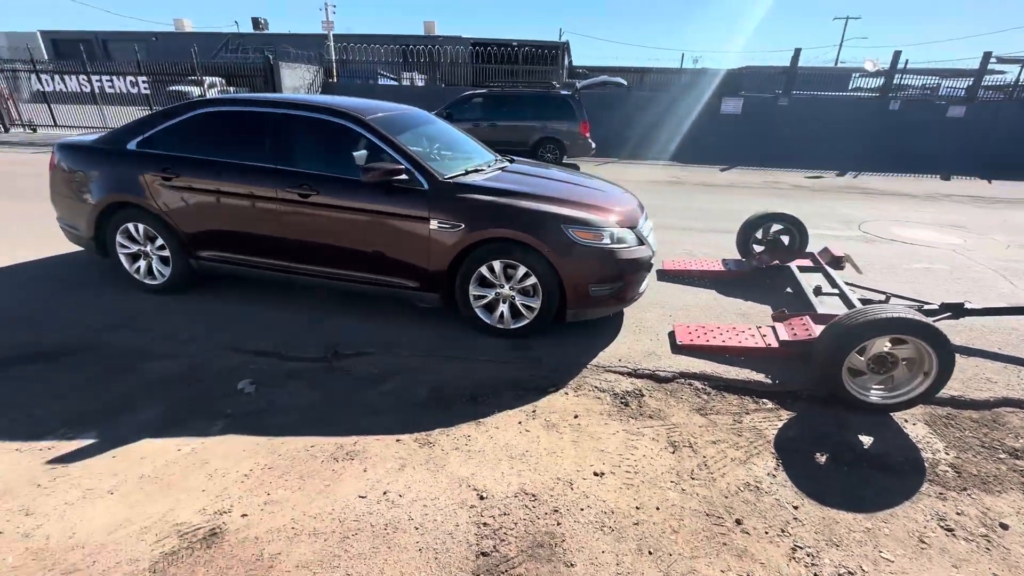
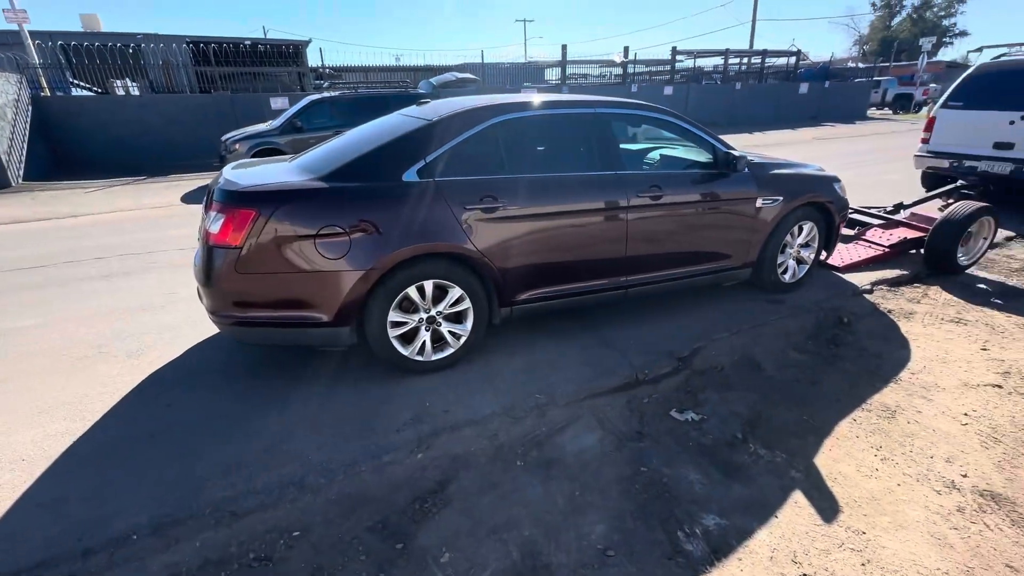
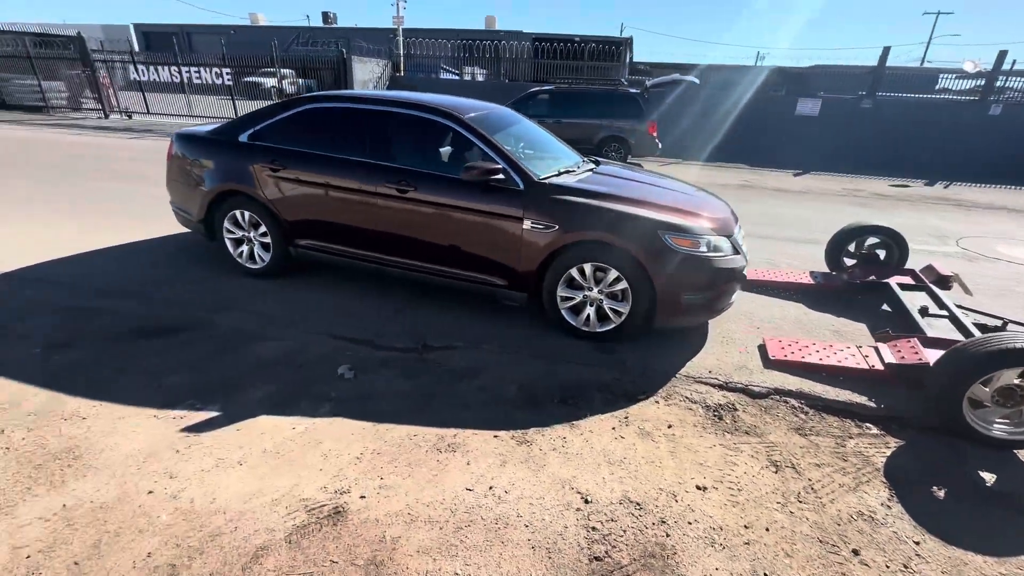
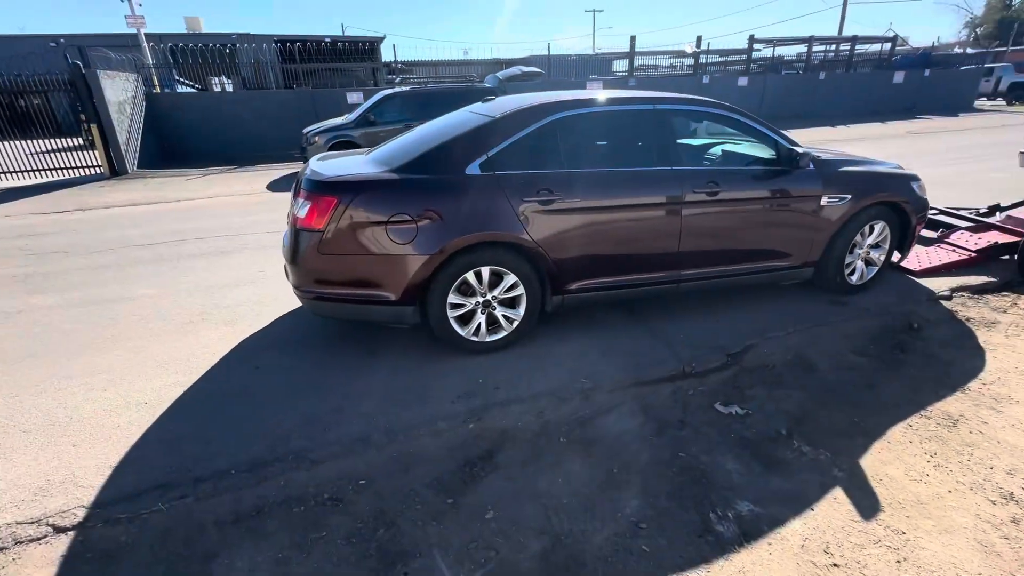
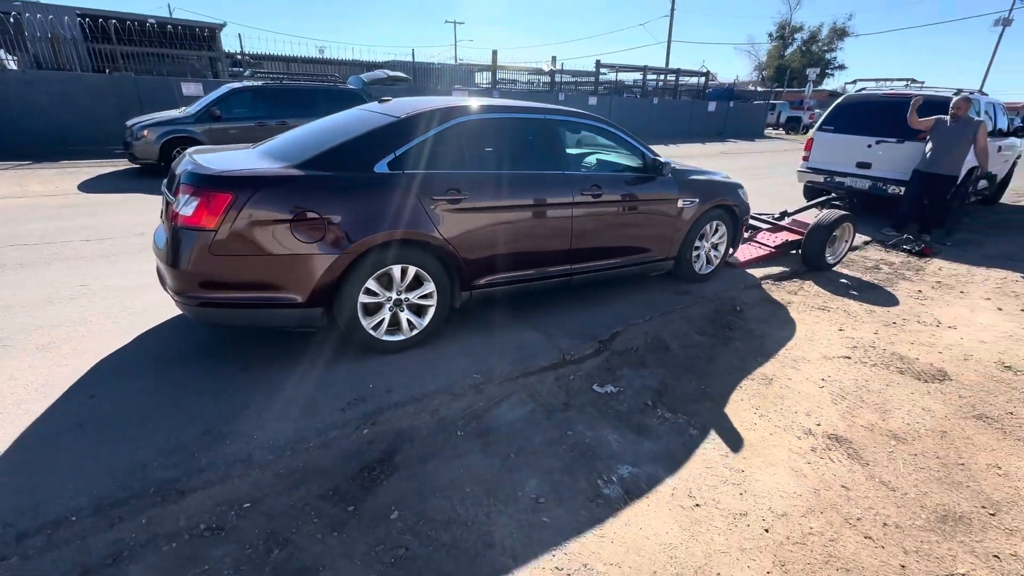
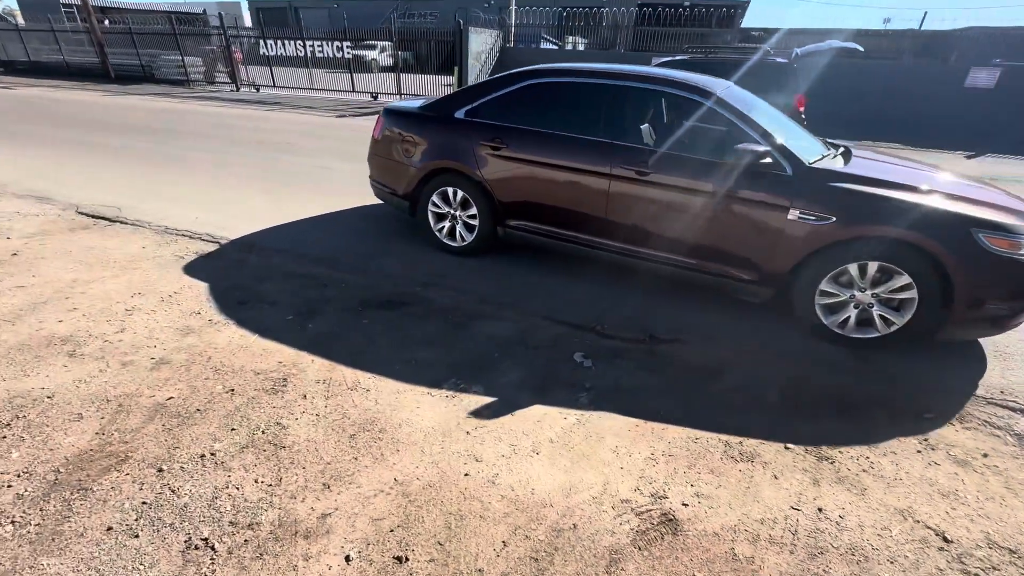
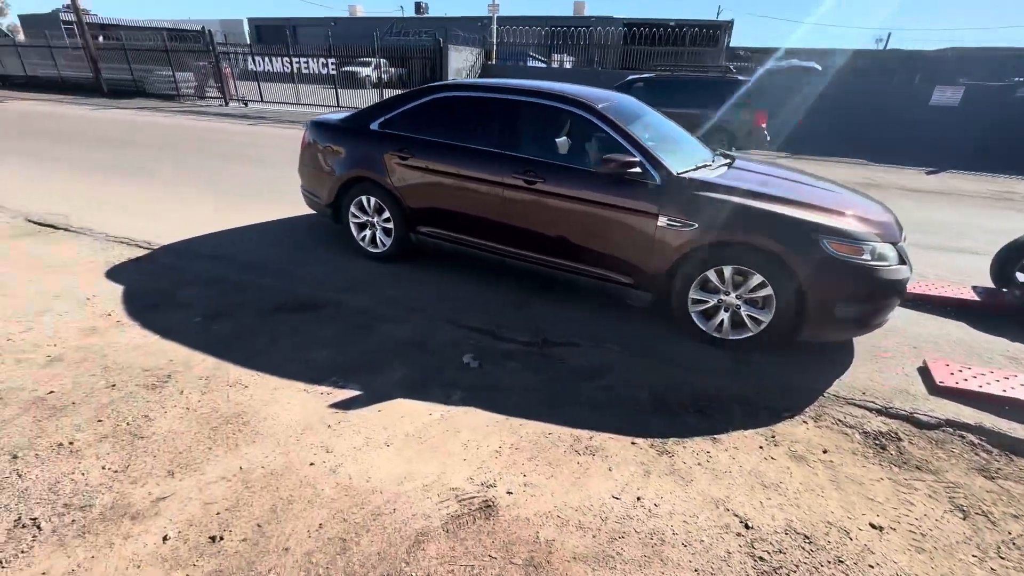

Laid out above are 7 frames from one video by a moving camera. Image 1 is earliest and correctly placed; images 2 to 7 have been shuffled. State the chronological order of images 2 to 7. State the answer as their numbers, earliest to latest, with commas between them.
3, 7, 6, 4, 2, 5
